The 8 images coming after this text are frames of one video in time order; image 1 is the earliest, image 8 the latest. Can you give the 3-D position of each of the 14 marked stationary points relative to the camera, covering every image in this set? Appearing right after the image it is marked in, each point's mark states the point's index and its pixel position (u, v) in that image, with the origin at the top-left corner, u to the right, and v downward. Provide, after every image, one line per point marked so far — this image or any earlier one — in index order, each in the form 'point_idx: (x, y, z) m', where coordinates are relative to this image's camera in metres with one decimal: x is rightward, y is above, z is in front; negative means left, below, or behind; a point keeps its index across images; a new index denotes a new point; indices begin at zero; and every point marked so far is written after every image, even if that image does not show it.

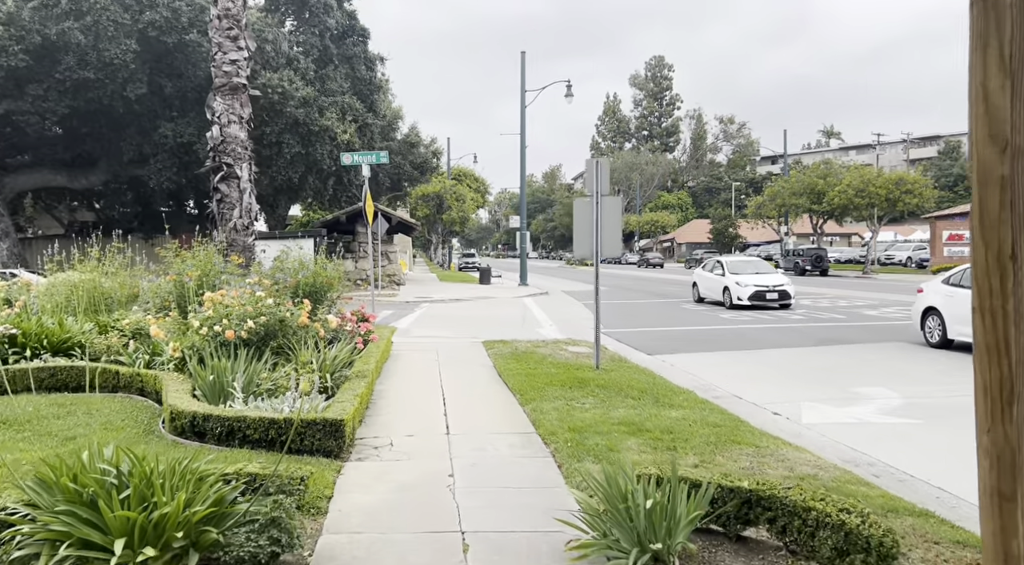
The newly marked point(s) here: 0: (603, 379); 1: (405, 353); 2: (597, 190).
0: (+1.0, -1.0, +8.7) m
1: (-1.6, -1.1, +12.0) m
2: (+1.0, +1.1, +9.6) m
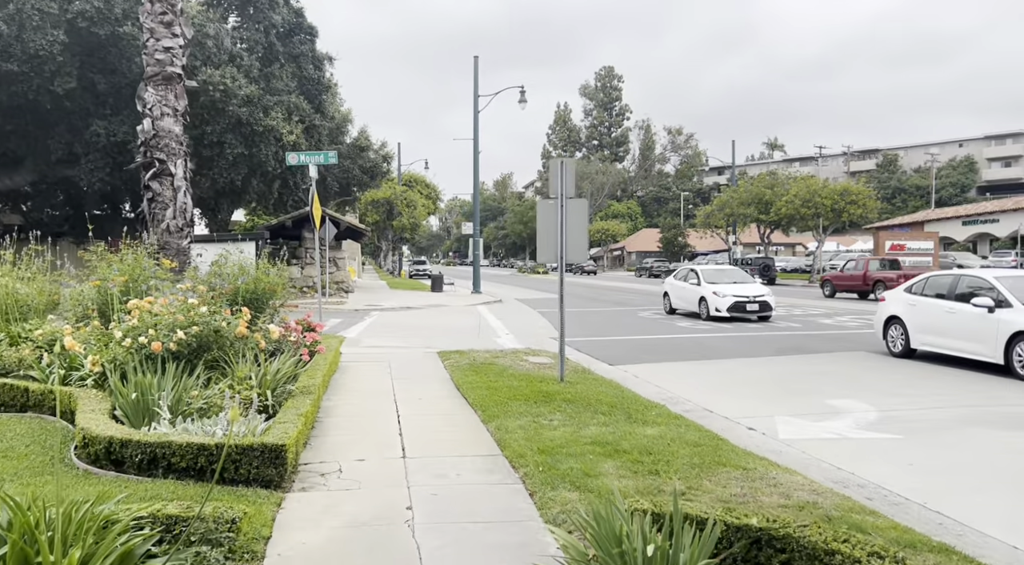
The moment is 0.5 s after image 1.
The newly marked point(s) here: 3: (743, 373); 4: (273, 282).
0: (+0.6, -1.1, +8.1) m
1: (-2.2, -1.2, +11.3) m
2: (+0.6, +1.0, +9.1) m
3: (+3.3, -1.3, +11.5) m
4: (-2.9, 0.0, +9.8) m
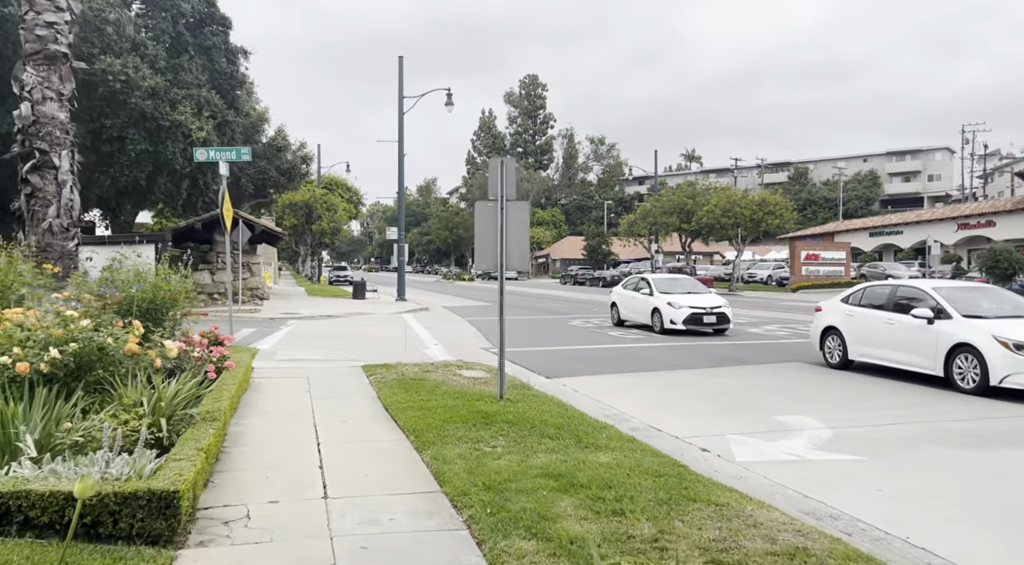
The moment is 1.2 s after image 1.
0: (0.0, -1.2, +7.4) m
1: (-3.1, -1.3, +10.3) m
2: (-0.1, +0.9, +8.4) m
3: (+2.4, -1.4, +11.0) m
4: (-3.7, -0.1, +8.7) m
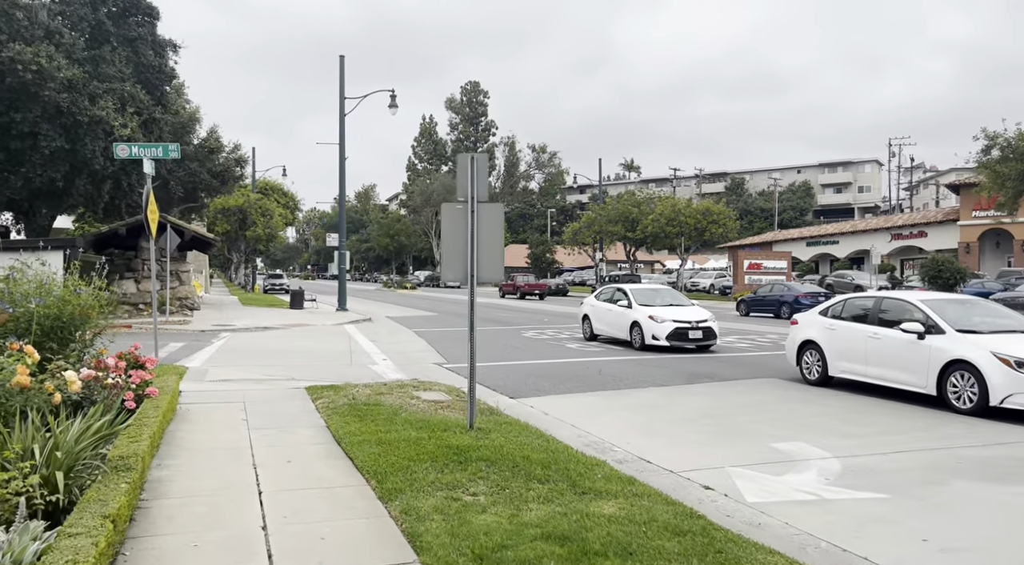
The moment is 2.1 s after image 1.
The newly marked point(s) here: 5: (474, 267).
0: (-0.2, -1.3, +6.4) m
1: (-3.5, -1.4, +9.0) m
2: (-0.4, +0.8, +7.4) m
3: (+1.9, -1.6, +10.2) m
4: (-4.0, -0.2, +7.5) m
5: (-0.4, +0.1, +7.4) m
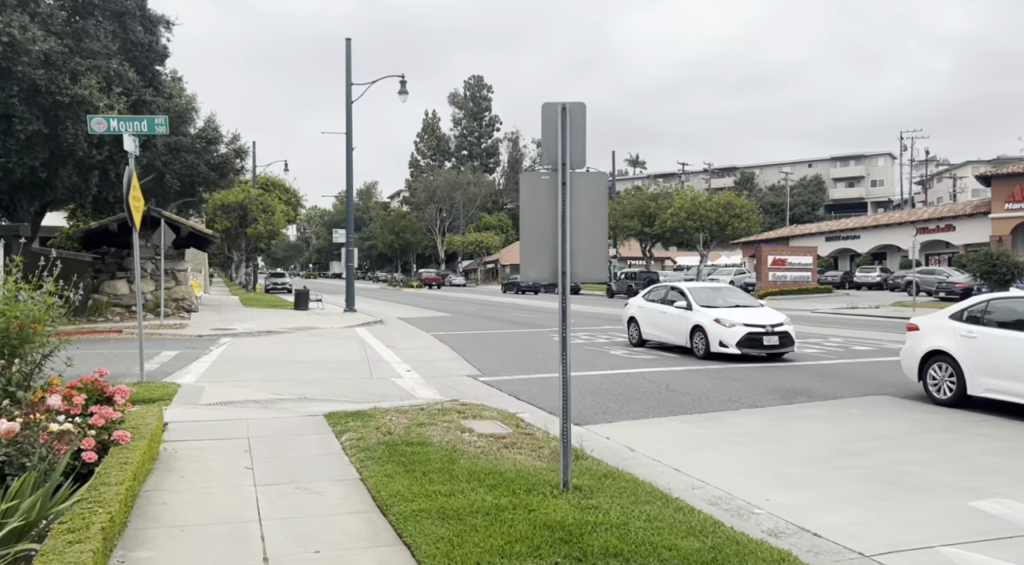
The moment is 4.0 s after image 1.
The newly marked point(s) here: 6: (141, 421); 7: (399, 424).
0: (+0.5, -1.3, +4.3) m
1: (-2.8, -1.4, +6.9) m
2: (+0.3, +0.8, +5.3) m
3: (+2.6, -1.6, +8.1) m
4: (-3.2, -0.2, +5.3) m
5: (+0.4, +0.1, +5.3) m
6: (-2.9, -1.1, +6.3) m
7: (-1.1, -1.3, +7.7) m
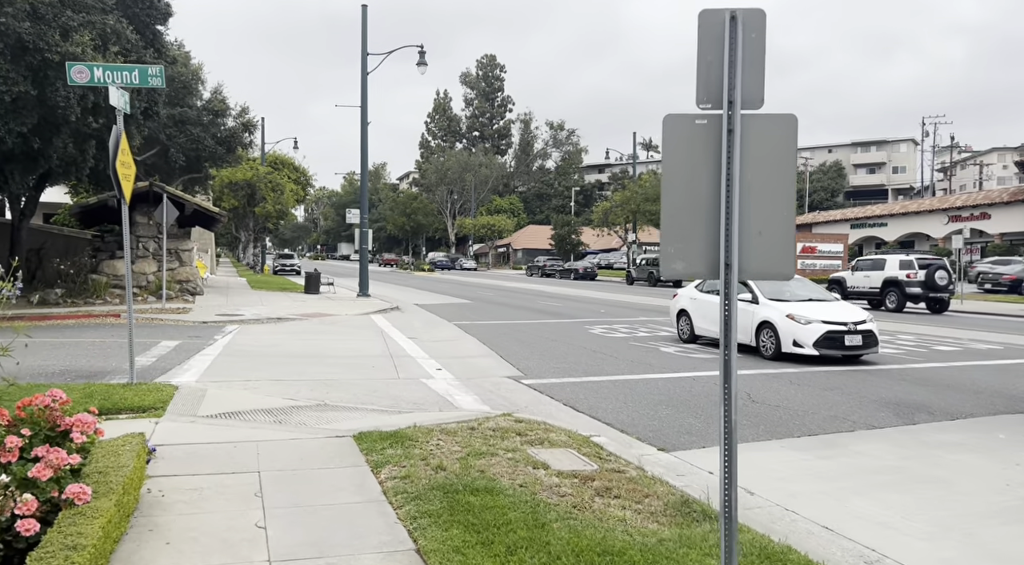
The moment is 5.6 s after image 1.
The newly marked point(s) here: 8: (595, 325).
0: (+1.1, -1.3, +2.6) m
1: (-2.2, -1.3, +5.3) m
2: (+1.0, +0.8, +3.5) m
3: (+3.2, -1.5, +6.3) m
4: (-2.6, -0.2, +3.6) m
5: (+1.0, +0.1, +3.5) m
6: (-2.3, -1.0, +4.6) m
7: (-0.4, -1.3, +6.0) m
8: (+1.9, -0.9, +18.8) m
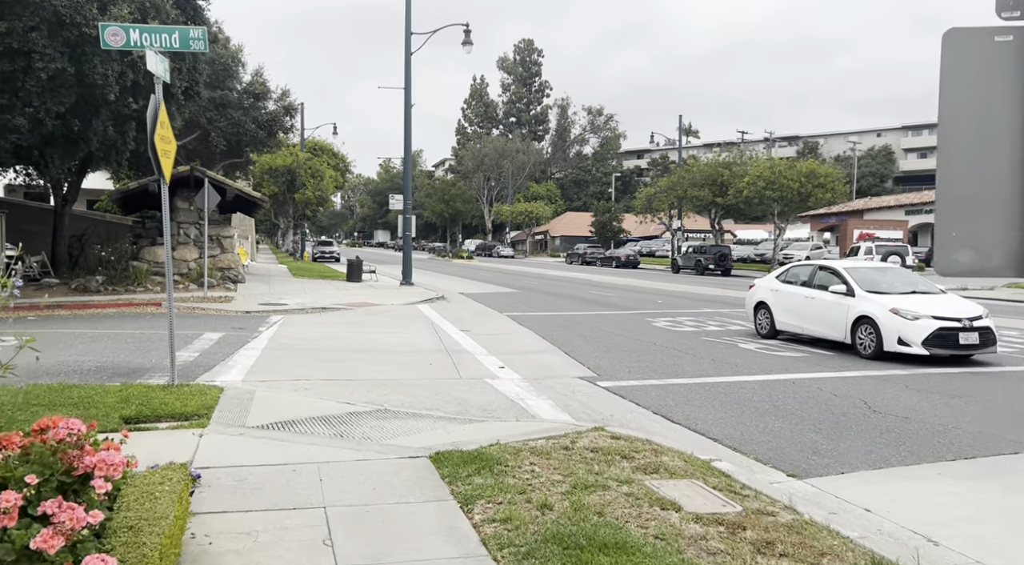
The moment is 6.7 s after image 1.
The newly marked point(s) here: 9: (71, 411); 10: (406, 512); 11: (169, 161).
0: (+1.7, -1.4, +1.4) m
1: (-1.5, -1.3, +4.2) m
2: (+1.6, +0.8, +2.3) m
3: (+4.0, -1.5, +5.1) m
4: (-2.0, -0.2, +2.6) m
5: (+1.6, +0.1, +2.3) m
6: (-1.6, -1.0, +3.6) m
7: (+0.3, -1.2, +4.9) m
8: (+3.2, -0.7, +17.6) m
9: (-3.9, -1.1, +7.1) m
10: (-0.6, -1.3, +4.6) m
11: (-3.5, +1.2, +8.2) m
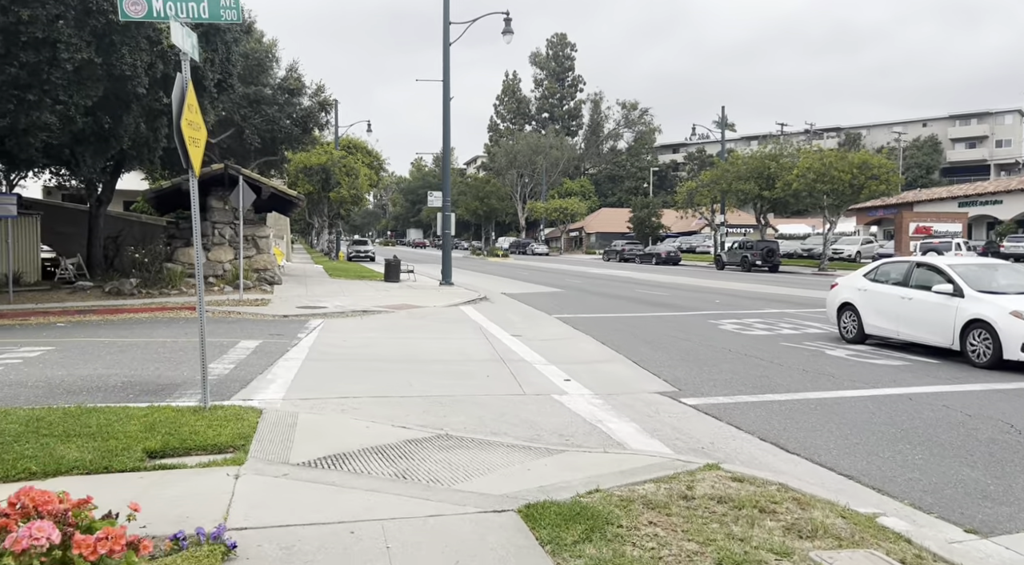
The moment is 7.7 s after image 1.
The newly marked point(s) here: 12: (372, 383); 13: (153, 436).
0: (+2.1, -1.4, +0.2) m
1: (-0.9, -1.4, +3.1) m
2: (+2.1, +0.7, +1.1) m
3: (+4.6, -1.5, +3.8) m
4: (-1.5, -0.2, +1.5) m
5: (+2.1, +0.1, +1.1) m
6: (-1.1, -1.1, +2.5) m
7: (+0.9, -1.3, +3.7) m
8: (+4.2, -0.7, +16.3) m
9: (-3.2, -1.2, +6.1) m
10: (0.0, -1.4, +3.4) m
11: (-2.8, +1.2, +7.1) m
12: (-1.6, -1.1, +9.3) m
13: (-2.8, -1.2, +6.3) m
